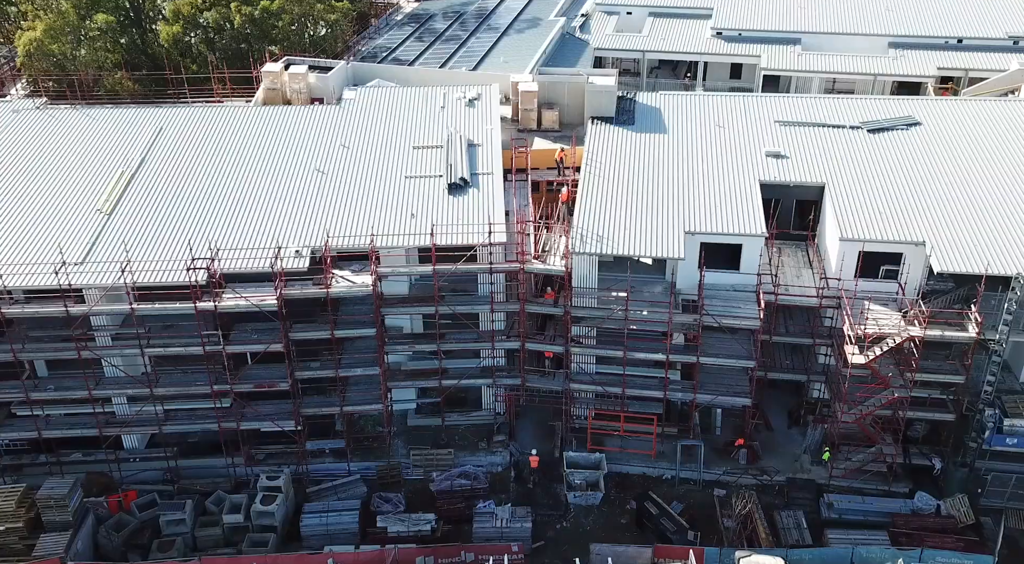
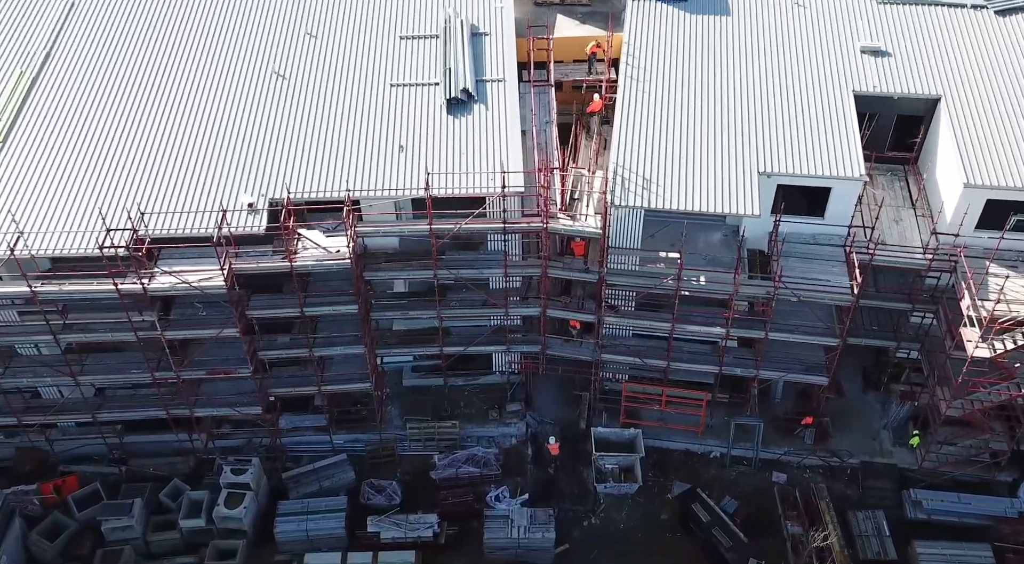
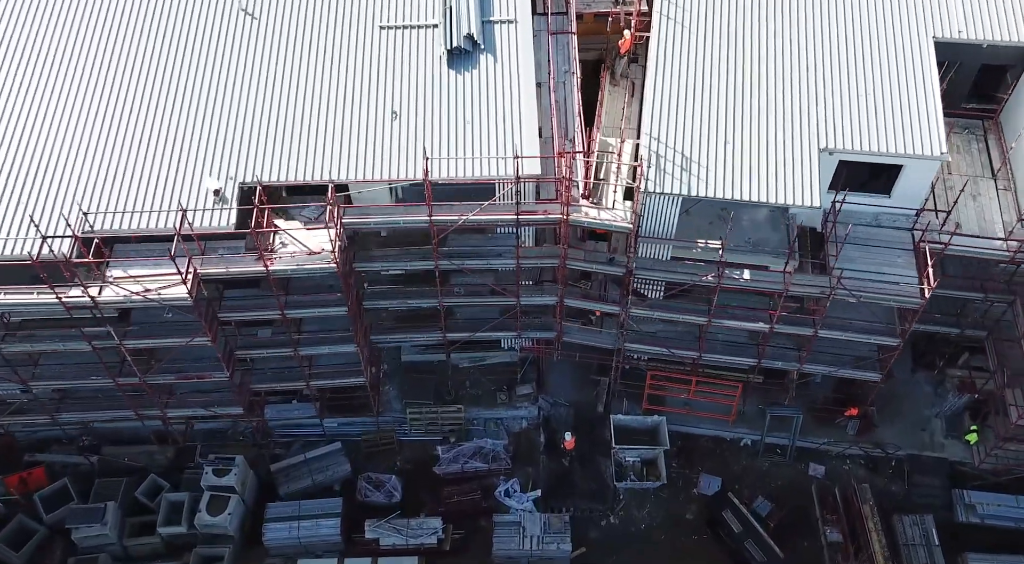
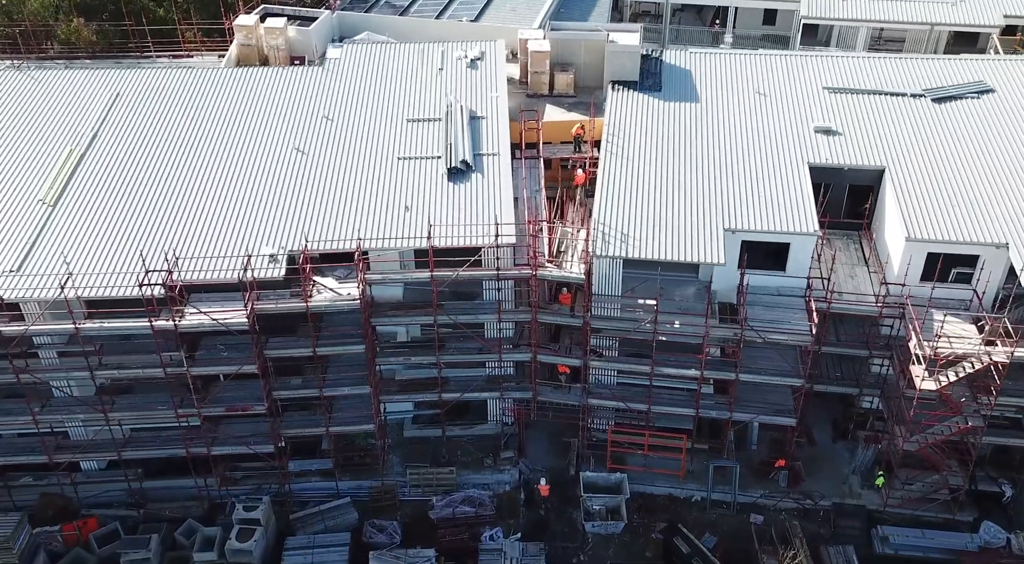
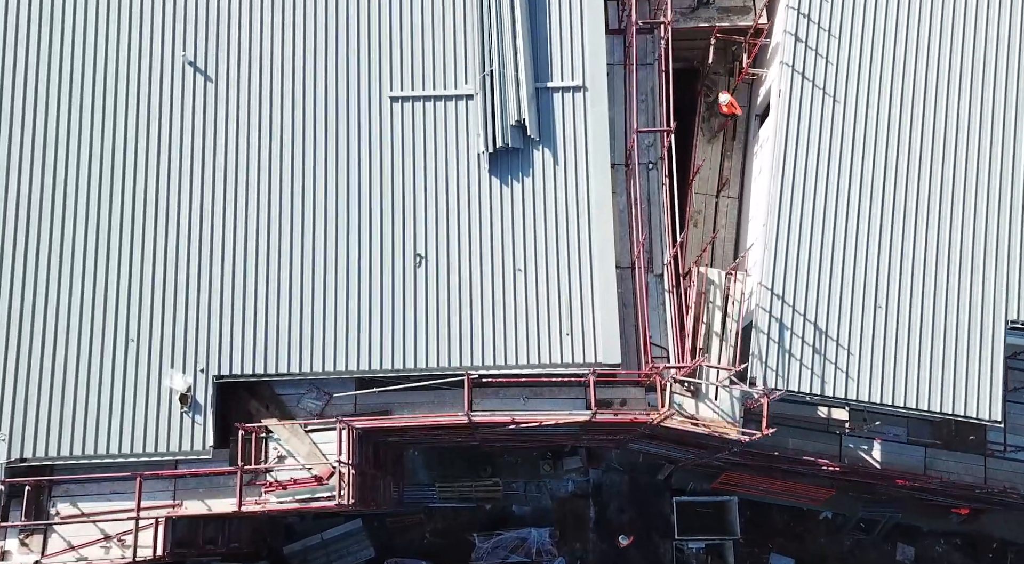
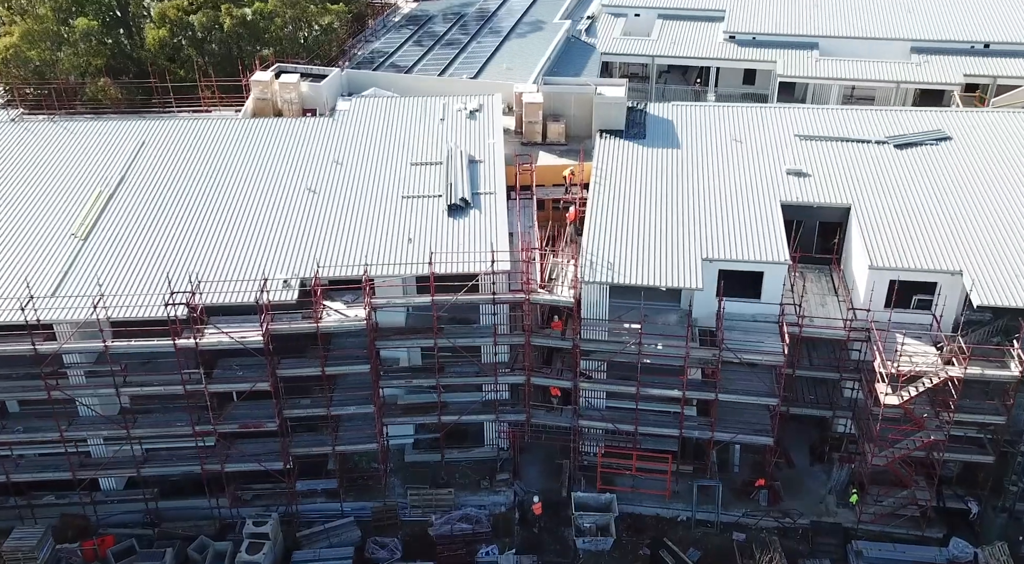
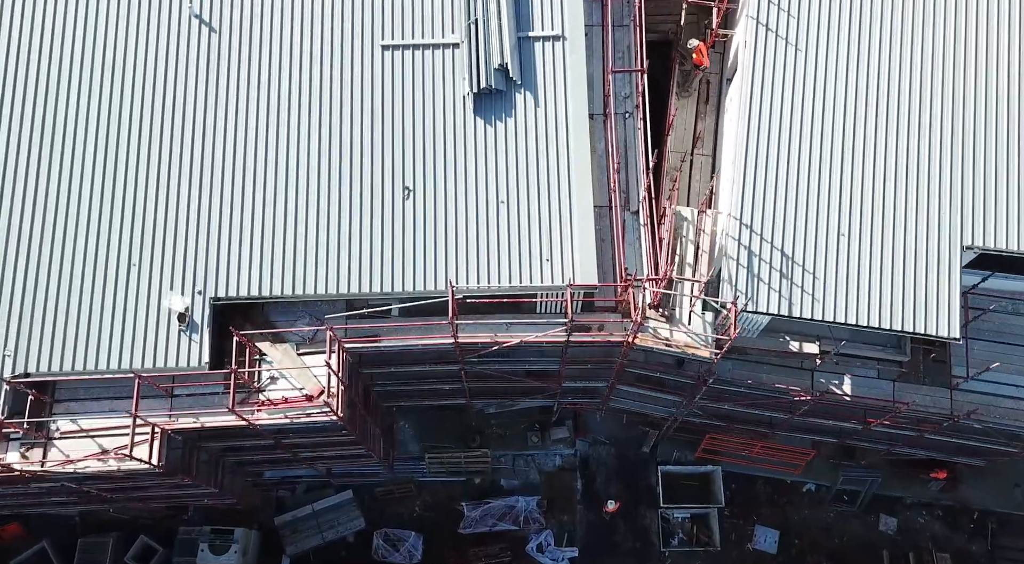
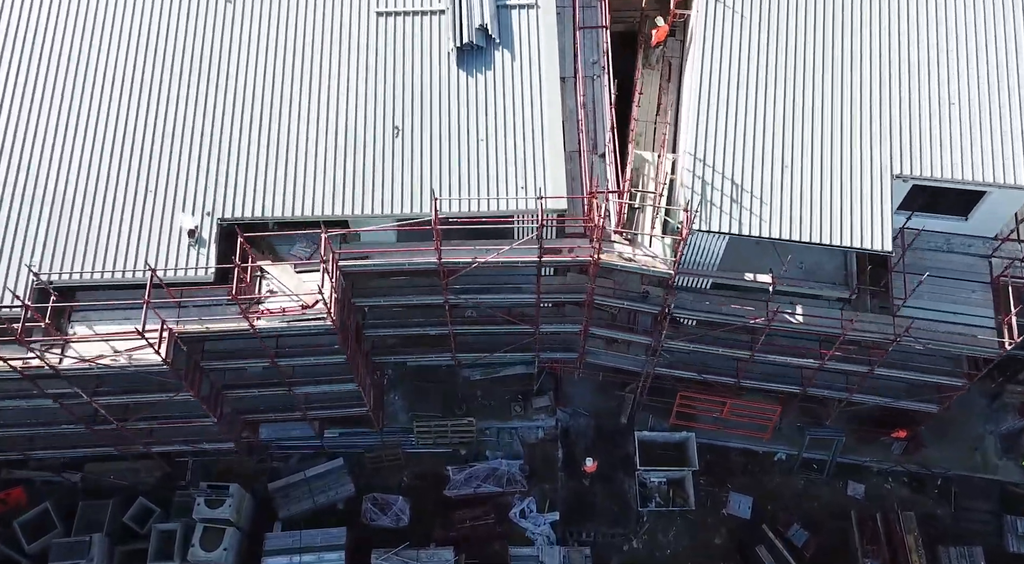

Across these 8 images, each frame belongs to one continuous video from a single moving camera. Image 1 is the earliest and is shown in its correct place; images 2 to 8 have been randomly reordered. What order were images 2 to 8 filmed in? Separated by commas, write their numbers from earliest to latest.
6, 4, 2, 3, 8, 7, 5
